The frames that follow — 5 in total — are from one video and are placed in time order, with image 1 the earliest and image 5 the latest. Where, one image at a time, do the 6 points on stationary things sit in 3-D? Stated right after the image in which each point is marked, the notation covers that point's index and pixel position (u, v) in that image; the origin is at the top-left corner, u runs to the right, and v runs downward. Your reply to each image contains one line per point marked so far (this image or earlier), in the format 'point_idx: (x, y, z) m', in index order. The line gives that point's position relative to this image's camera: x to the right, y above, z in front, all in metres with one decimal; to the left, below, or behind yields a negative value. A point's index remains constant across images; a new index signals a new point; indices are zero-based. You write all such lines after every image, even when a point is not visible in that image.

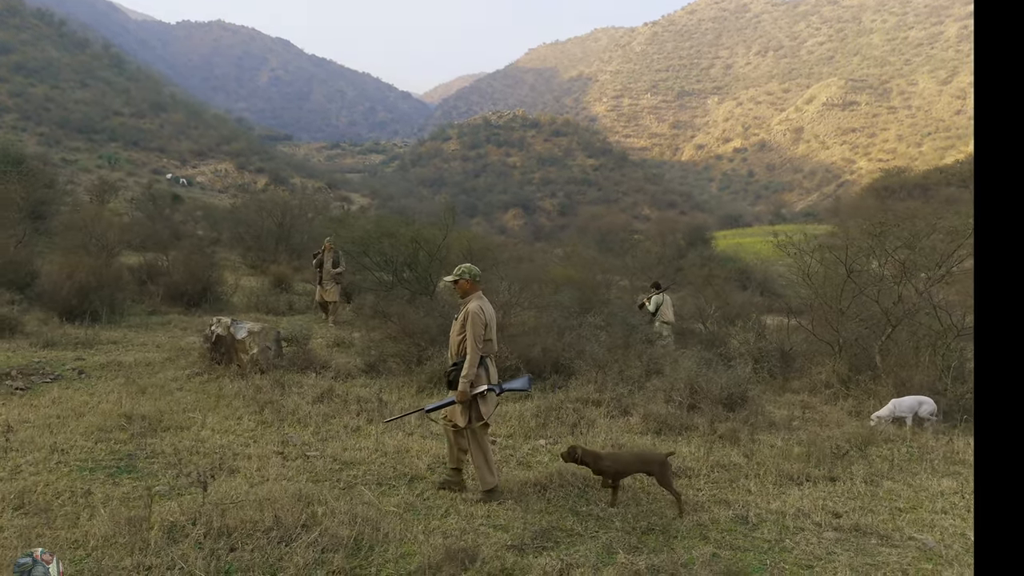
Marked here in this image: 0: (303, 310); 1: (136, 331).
0: (-3.5, -0.4, +12.3) m
1: (-4.8, -0.5, +9.4) m
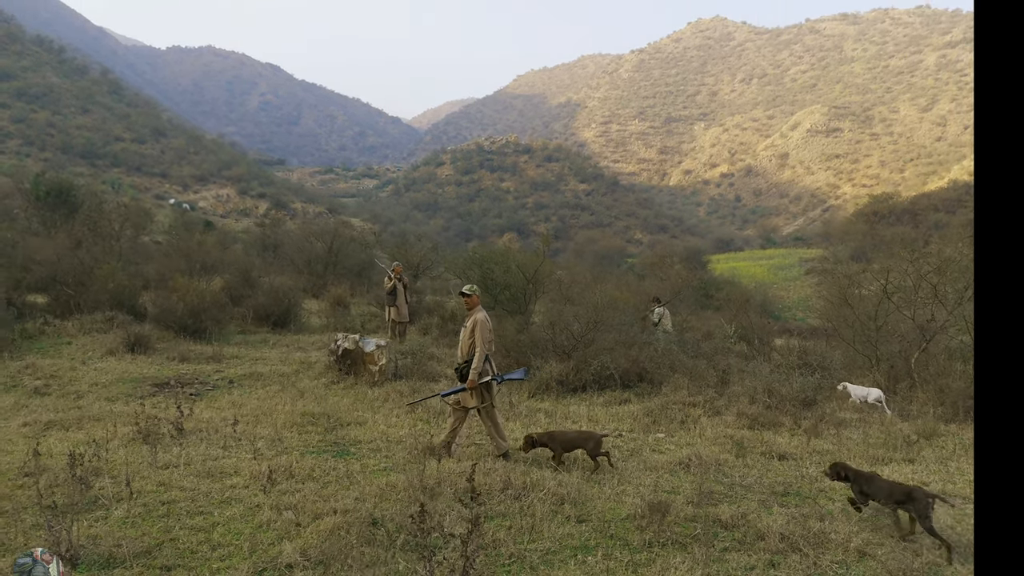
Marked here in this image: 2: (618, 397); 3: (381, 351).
0: (-2.5, -0.8, +13.3) m
1: (-3.8, -0.8, +10.4) m
2: (+1.1, -1.1, +7.7) m
3: (-1.5, -0.7, +8.4) m
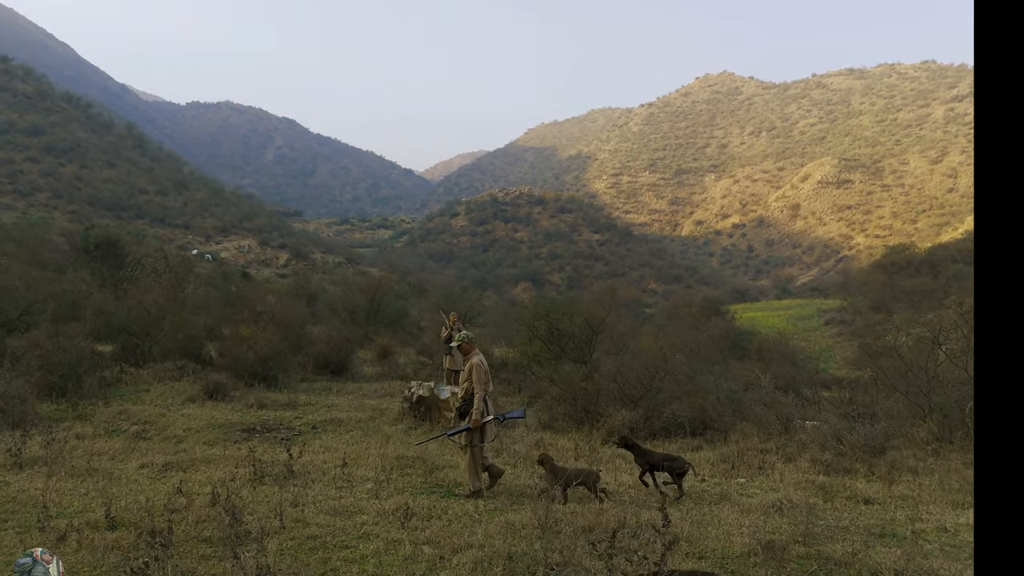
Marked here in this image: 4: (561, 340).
0: (-1.6, -1.7, +13.6) m
1: (-2.9, -1.6, +10.7) m
2: (+1.9, -1.7, +7.9) m
3: (-0.7, -1.3, +8.7) m
4: (+0.7, -0.8, +11.5) m
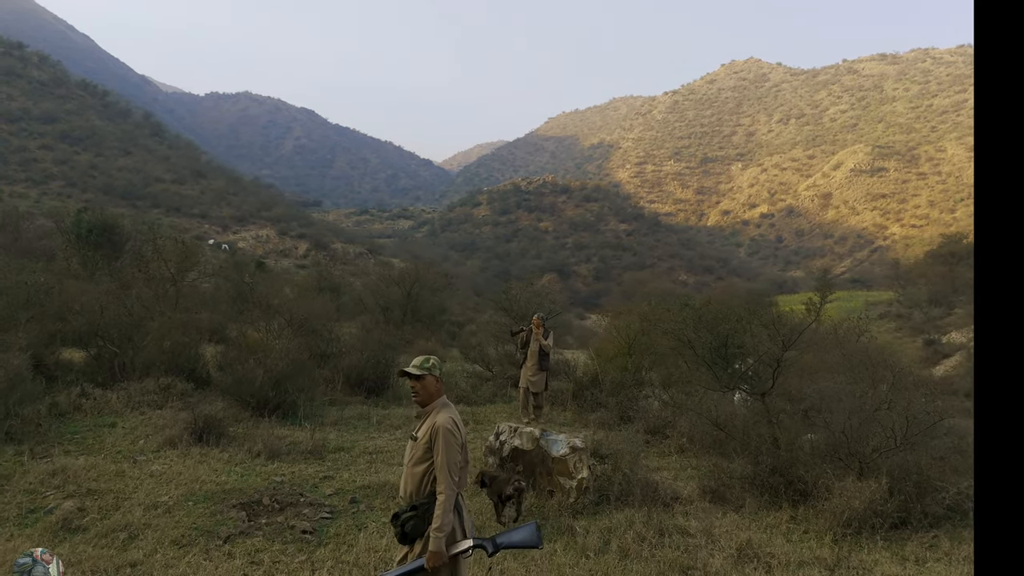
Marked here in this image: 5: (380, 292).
0: (-0.3, -1.6, +10.5) m
1: (-1.7, -1.5, +7.6) m
2: (+3.1, -1.6, +4.7) m
3: (+0.5, -1.2, +5.5) m
4: (+1.9, -0.7, +8.3) m
5: (-3.1, -0.1, +16.9) m
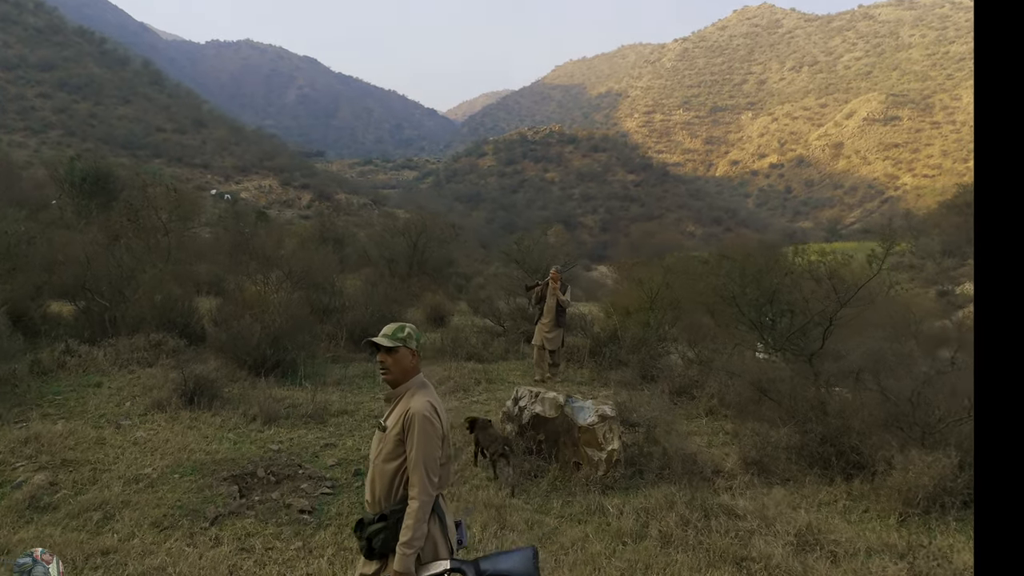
0: (-0.2, -0.9, +9.9) m
1: (-1.6, -1.0, +7.1) m
2: (+3.2, -1.3, +4.1) m
3: (+0.6, -0.9, +4.9) m
4: (+2.1, -0.2, +7.7) m
5: (-2.8, +1.0, +16.3) m
